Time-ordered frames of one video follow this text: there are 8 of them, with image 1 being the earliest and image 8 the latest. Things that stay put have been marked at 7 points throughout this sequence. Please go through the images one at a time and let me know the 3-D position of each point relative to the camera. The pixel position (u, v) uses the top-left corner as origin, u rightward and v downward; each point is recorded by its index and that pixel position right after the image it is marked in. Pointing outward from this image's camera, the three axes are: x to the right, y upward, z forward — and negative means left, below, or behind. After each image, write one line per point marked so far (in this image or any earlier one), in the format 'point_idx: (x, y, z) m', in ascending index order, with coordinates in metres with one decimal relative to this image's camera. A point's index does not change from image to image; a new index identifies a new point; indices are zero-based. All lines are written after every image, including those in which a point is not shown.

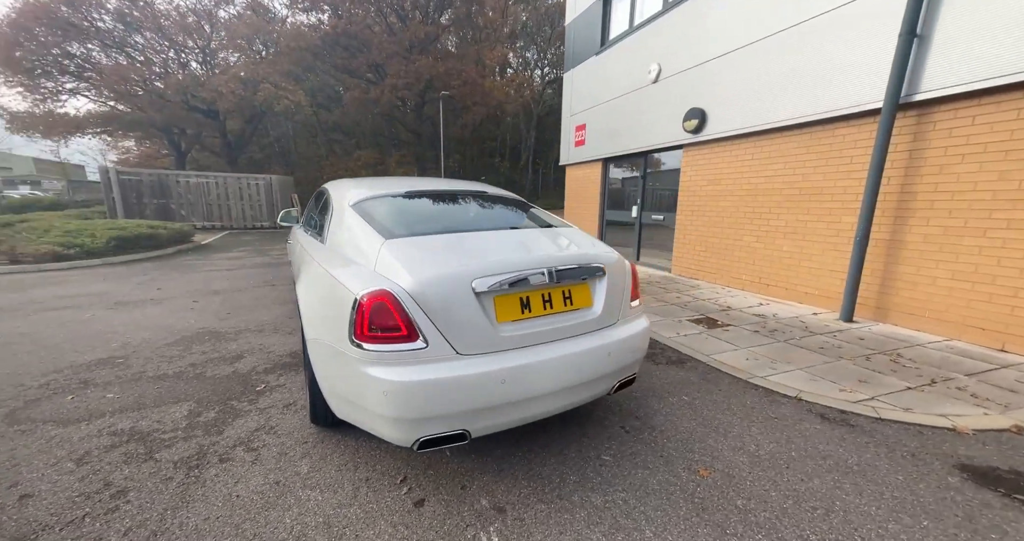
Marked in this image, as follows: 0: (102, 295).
0: (-6.2, -0.4, +6.2) m
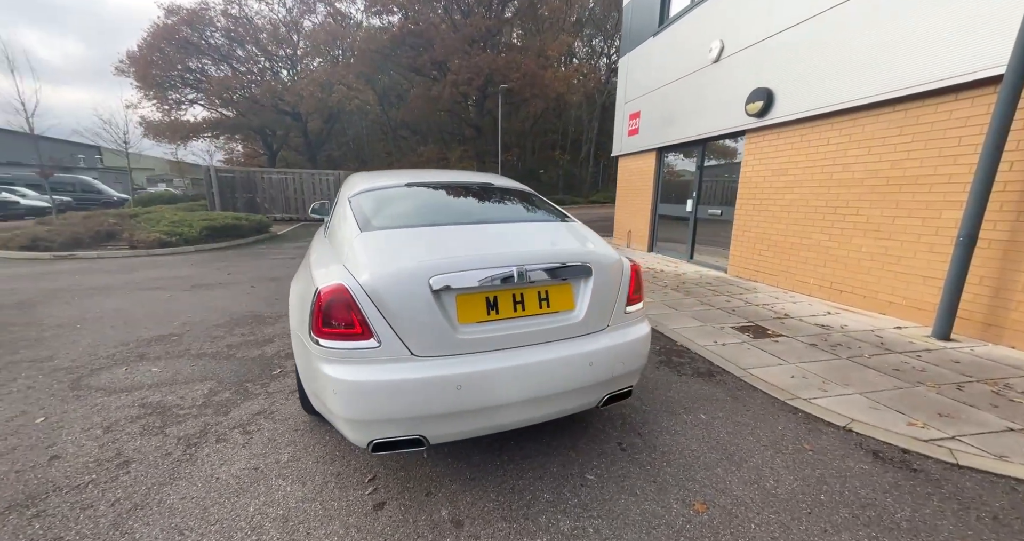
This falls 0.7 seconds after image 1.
0: (-5.6, -0.1, +7.1) m
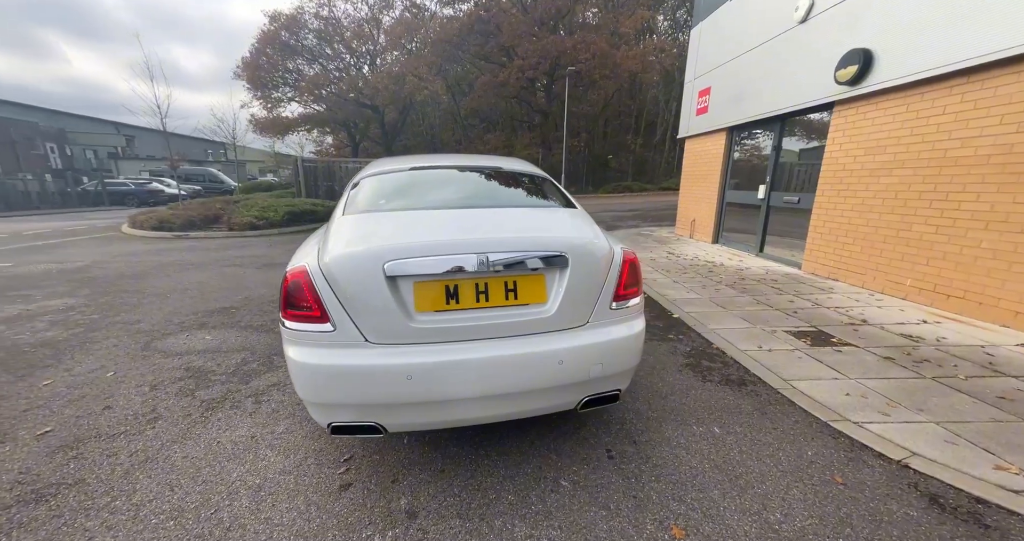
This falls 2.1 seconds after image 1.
0: (-4.7, +0.2, +7.8) m
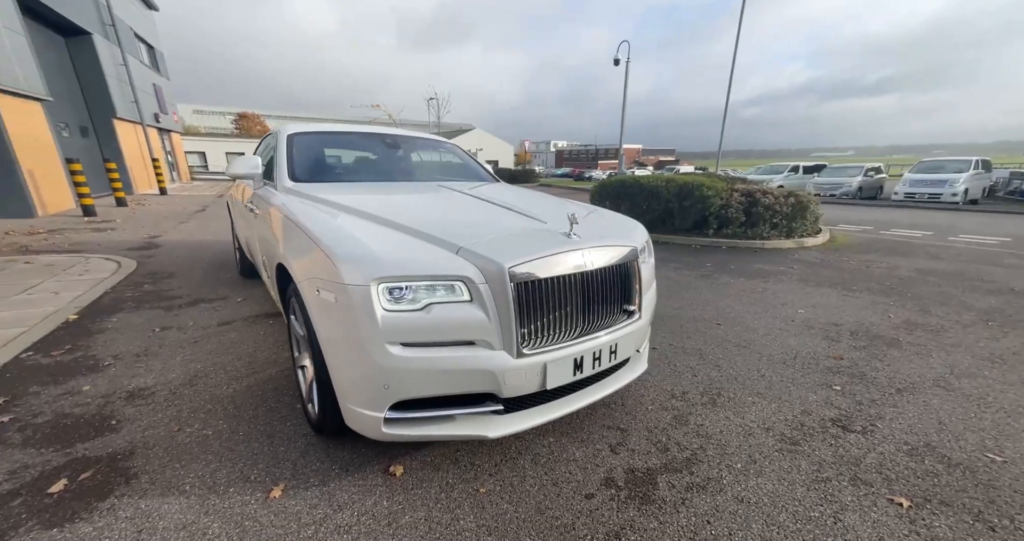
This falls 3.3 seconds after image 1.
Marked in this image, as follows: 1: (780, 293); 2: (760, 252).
0: (-4.2, +0.2, +8.2) m
1: (+3.0, -0.3, +4.7) m
2: (+3.9, +0.3, +6.6) m
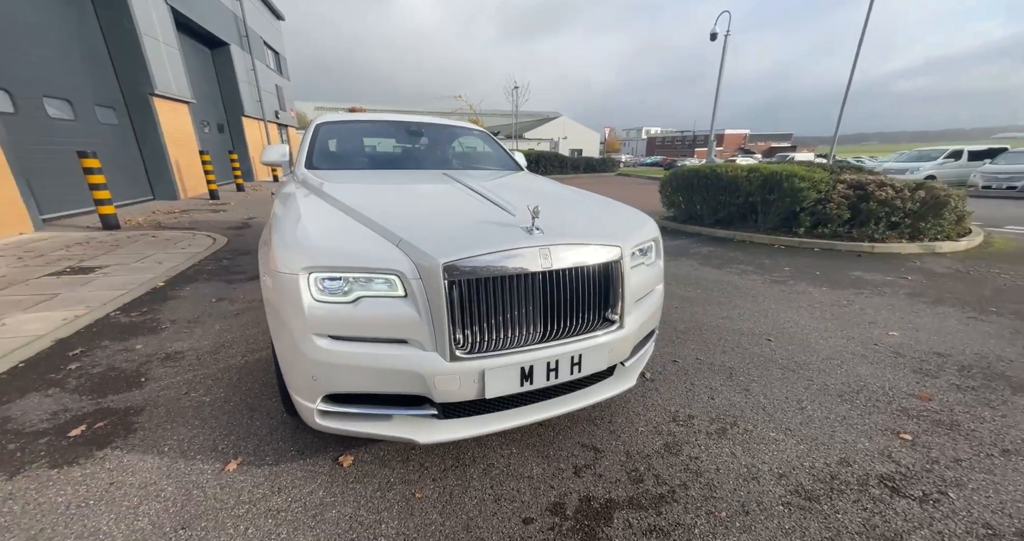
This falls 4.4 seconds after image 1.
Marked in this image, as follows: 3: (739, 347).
0: (-2.9, +0.6, +8.8) m
1: (+3.4, -0.4, +3.9) m
2: (+4.7, +0.2, +5.5) m
3: (+1.6, -0.6, +3.0) m
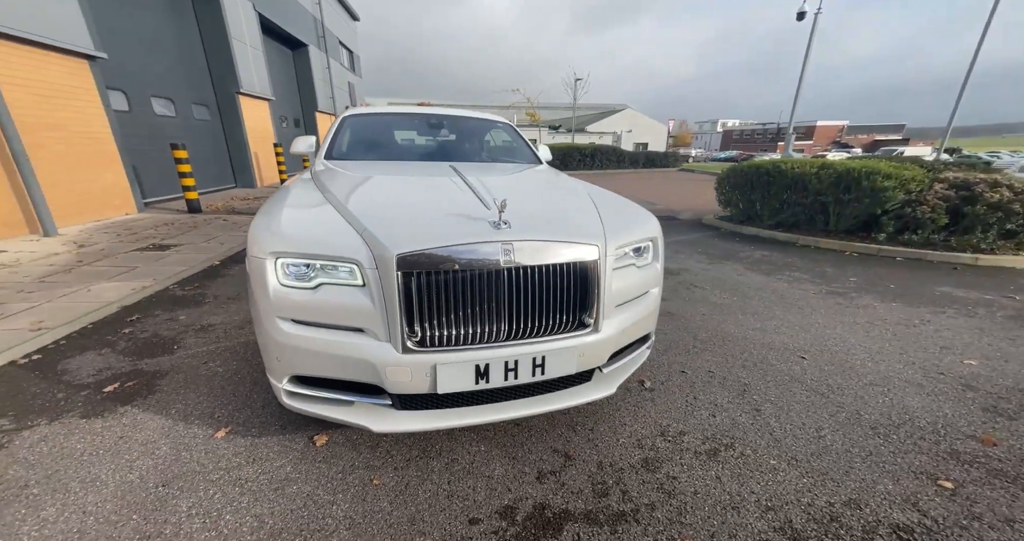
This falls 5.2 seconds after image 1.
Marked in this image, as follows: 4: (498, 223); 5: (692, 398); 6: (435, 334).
0: (-1.9, +0.8, +9.1) m
1: (+3.5, -0.5, +3.3) m
2: (+5.1, 0.0, +4.7) m
3: (+1.6, -0.6, +2.7) m
4: (-0.1, +0.2, +1.7) m
5: (+1.0, -0.7, +2.3) m
6: (-0.3, -0.3, +1.7) m
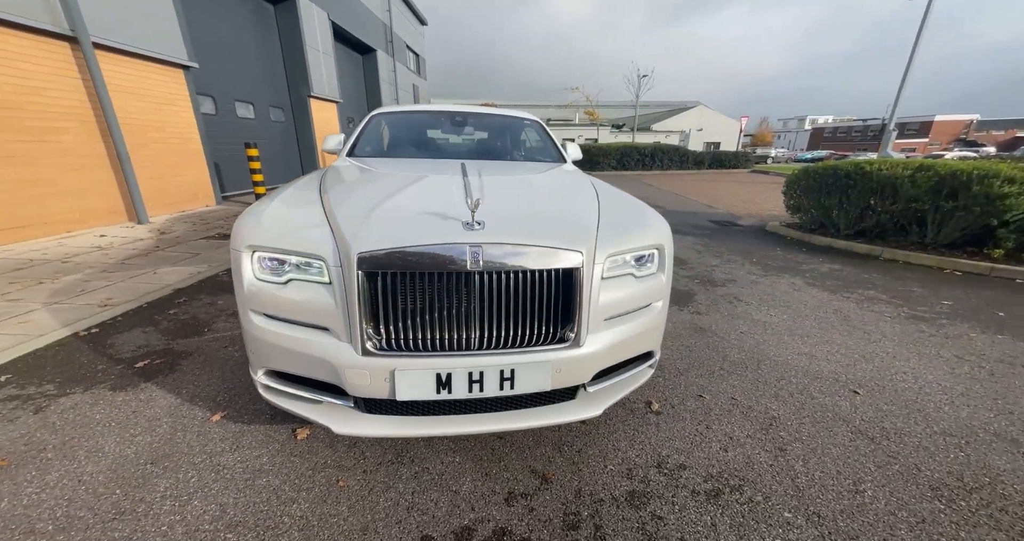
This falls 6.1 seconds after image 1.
0: (-0.8, +0.9, +9.2) m
1: (+3.6, -0.7, +2.6) m
2: (+5.3, -0.2, +3.8) m
3: (+1.6, -0.7, +2.3) m
4: (-0.2, +0.2, +1.6) m
5: (+1.0, -0.8, +2.1) m
6: (-0.4, -0.3, +1.6) m
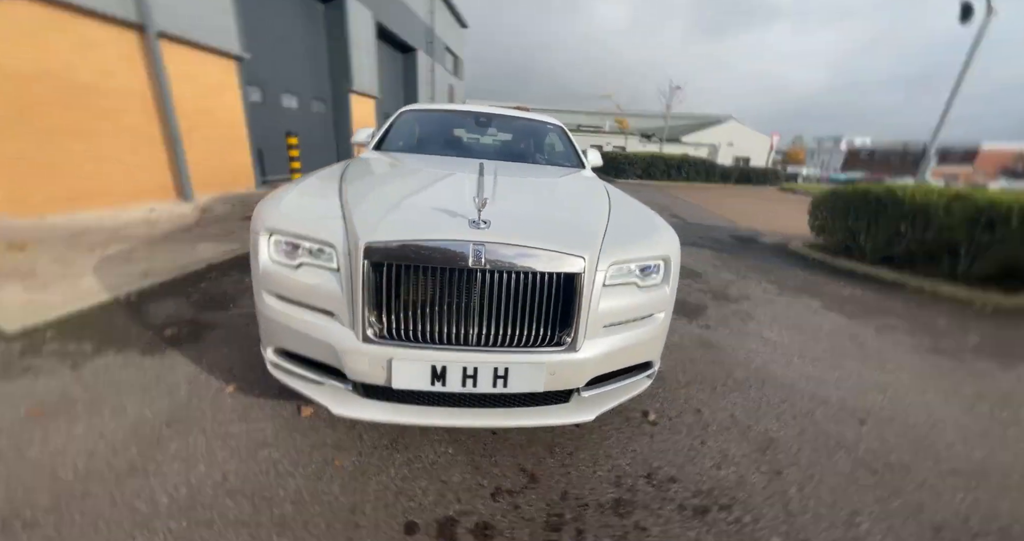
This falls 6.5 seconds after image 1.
0: (-0.4, +0.9, +9.3) m
1: (+3.5, -0.9, +2.5) m
2: (+5.4, -0.6, +3.5) m
3: (+1.6, -0.8, +2.3) m
4: (-0.1, +0.2, +1.6) m
5: (+0.9, -0.9, +2.0) m
6: (-0.4, -0.2, +1.6) m
